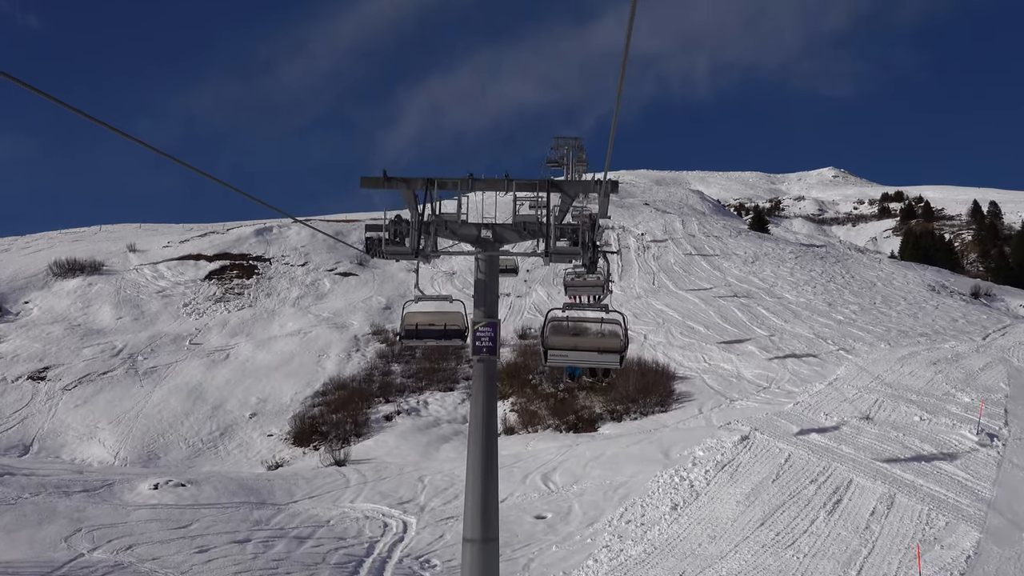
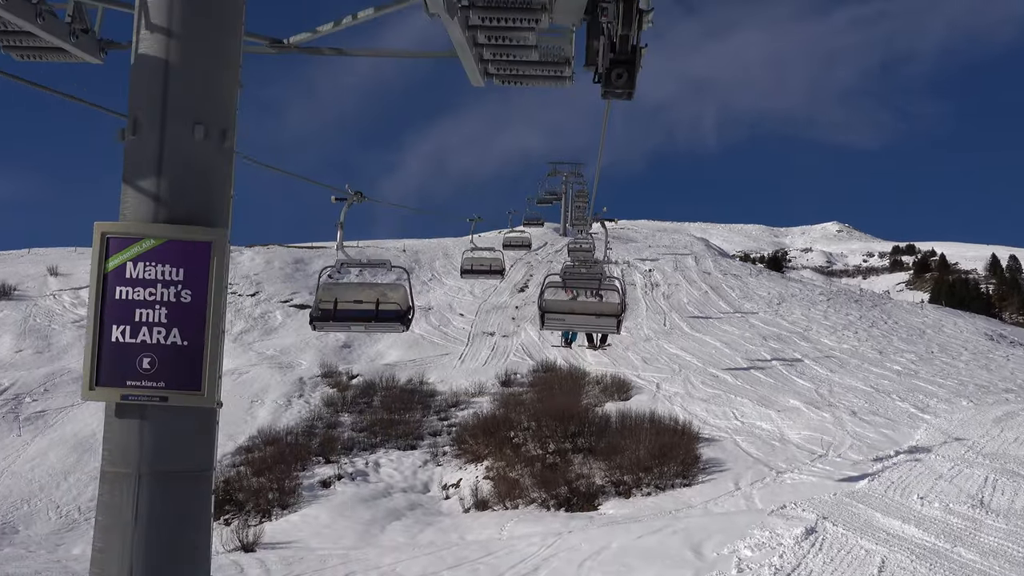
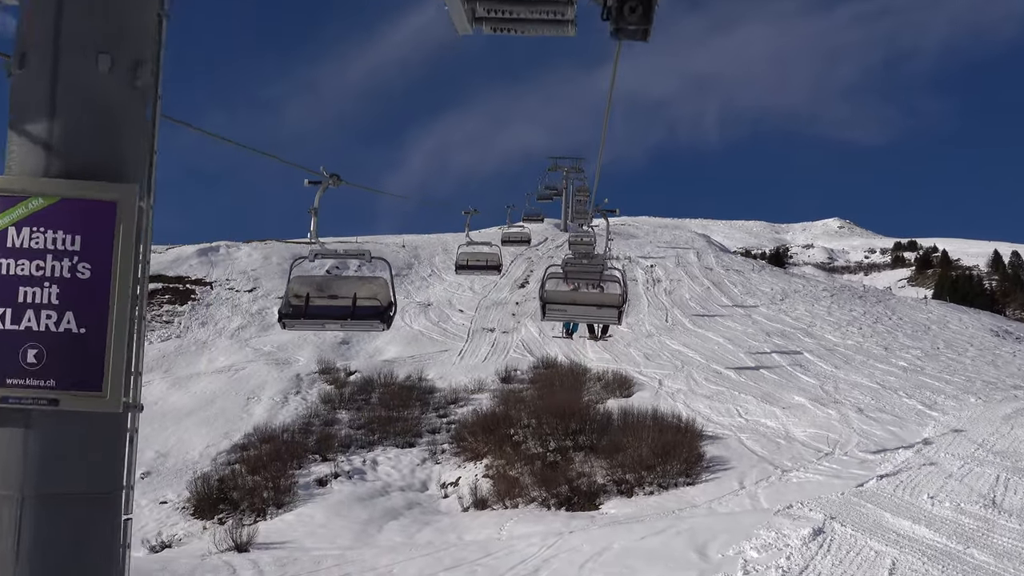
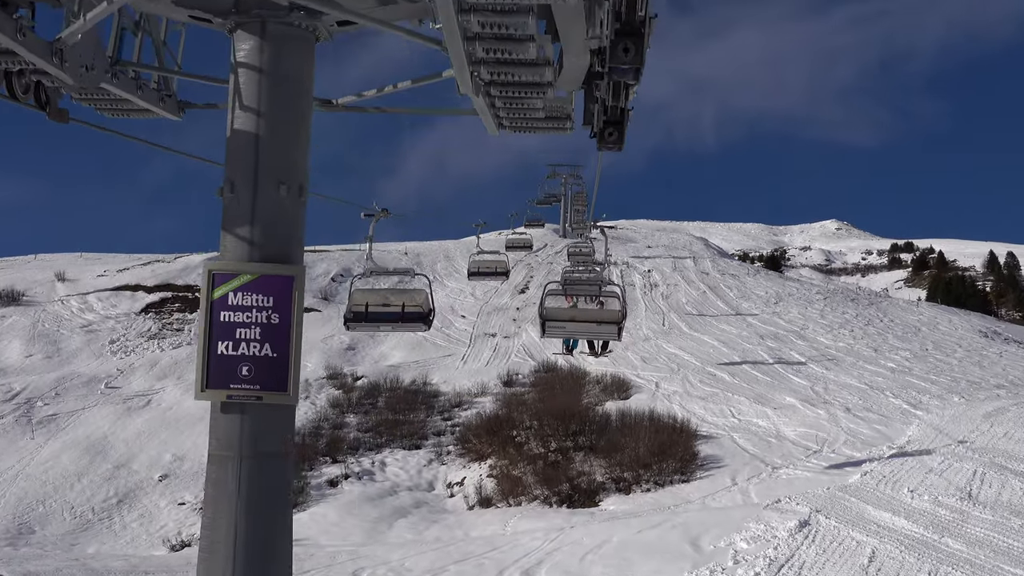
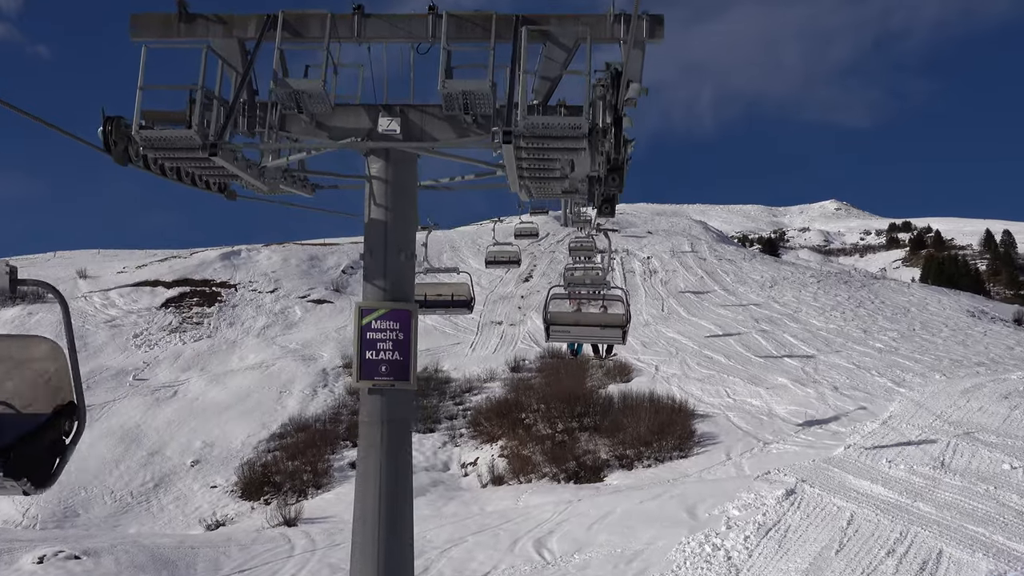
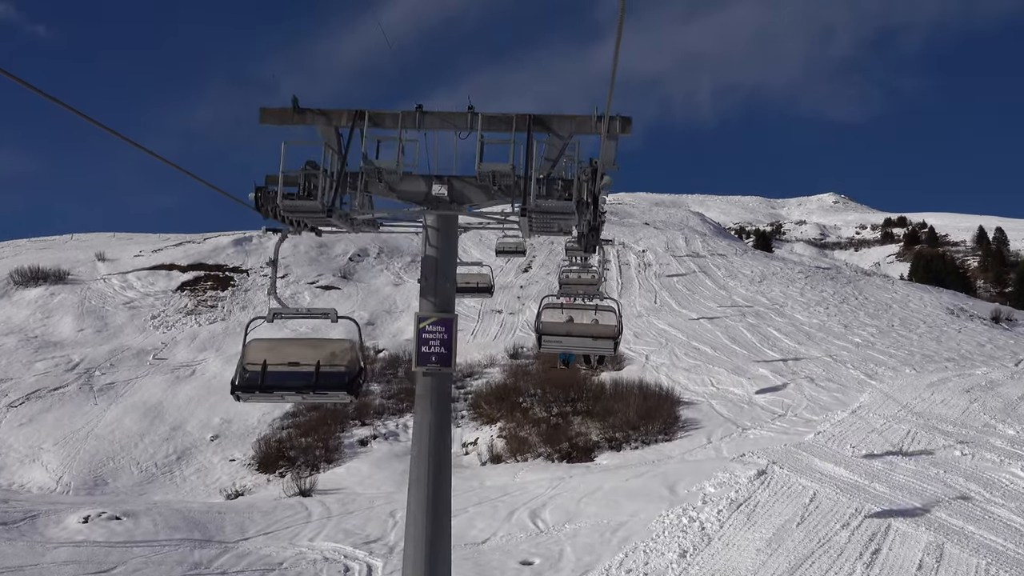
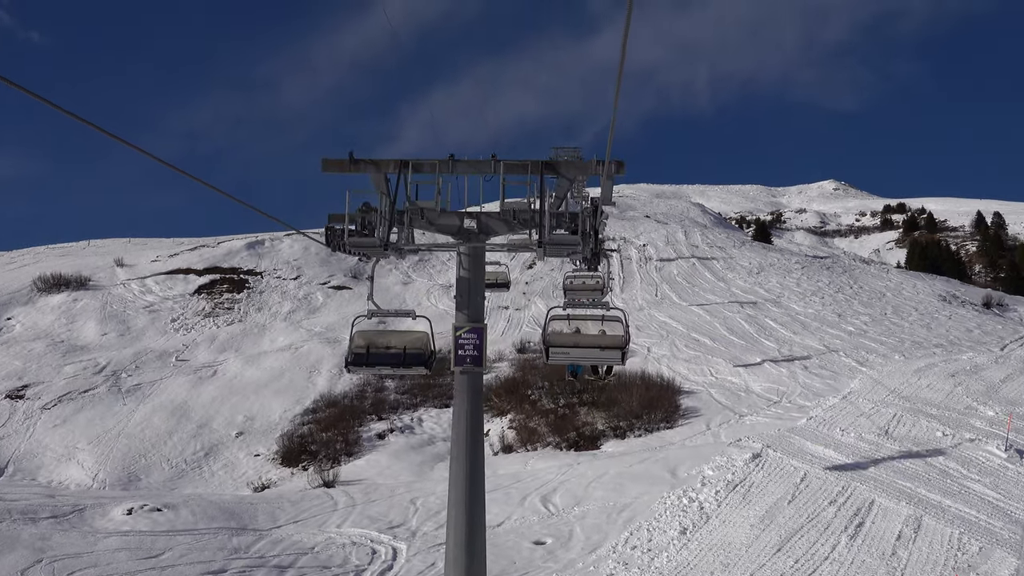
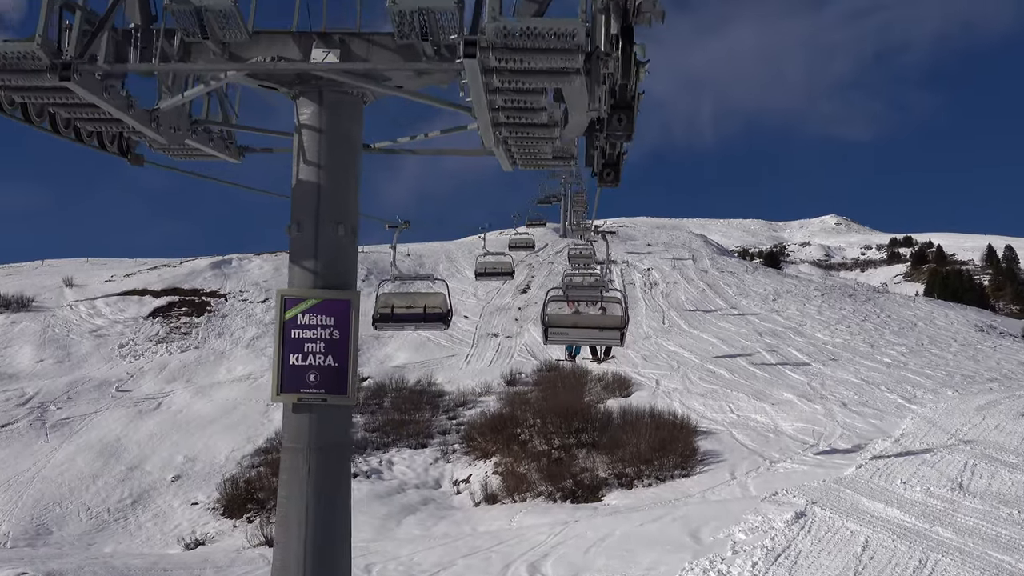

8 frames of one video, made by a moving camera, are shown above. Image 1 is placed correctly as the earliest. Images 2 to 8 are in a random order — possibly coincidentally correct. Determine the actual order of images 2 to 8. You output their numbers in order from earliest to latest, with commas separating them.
7, 6, 5, 8, 4, 2, 3
